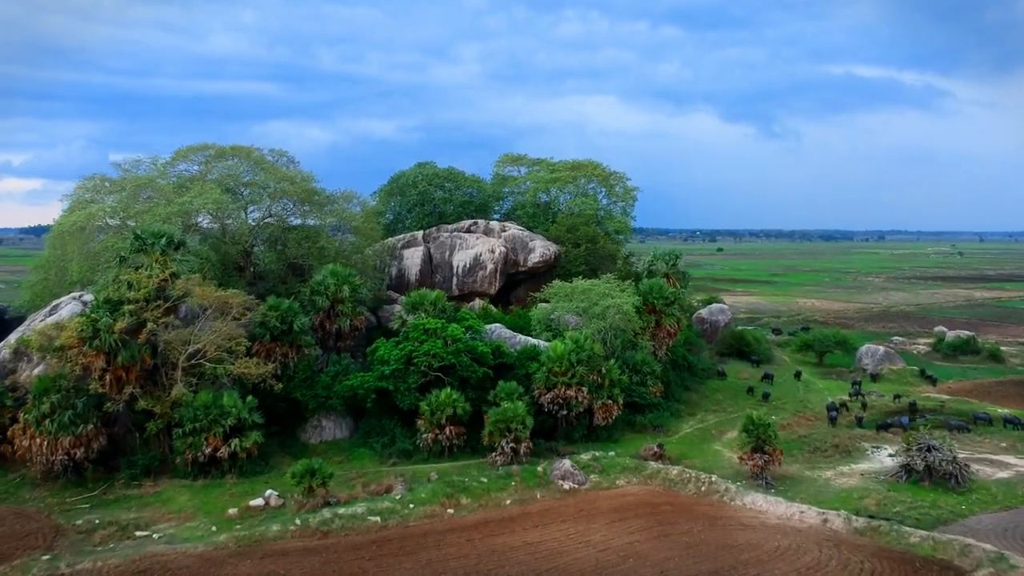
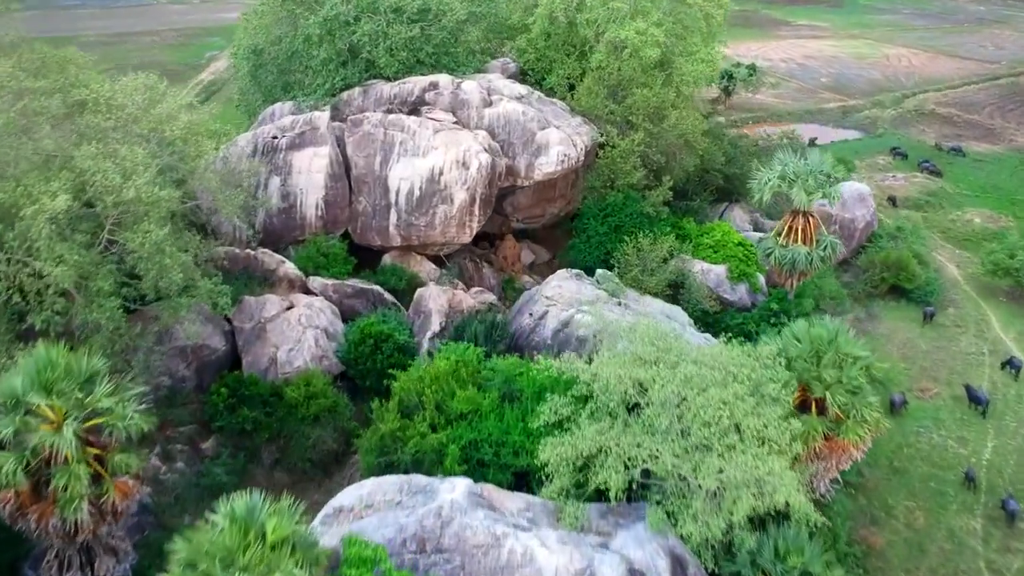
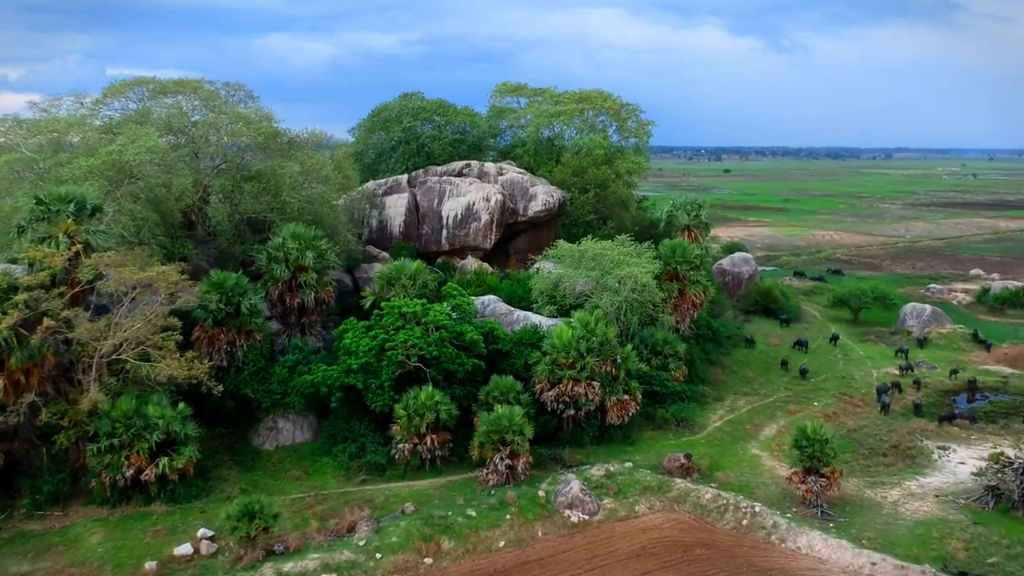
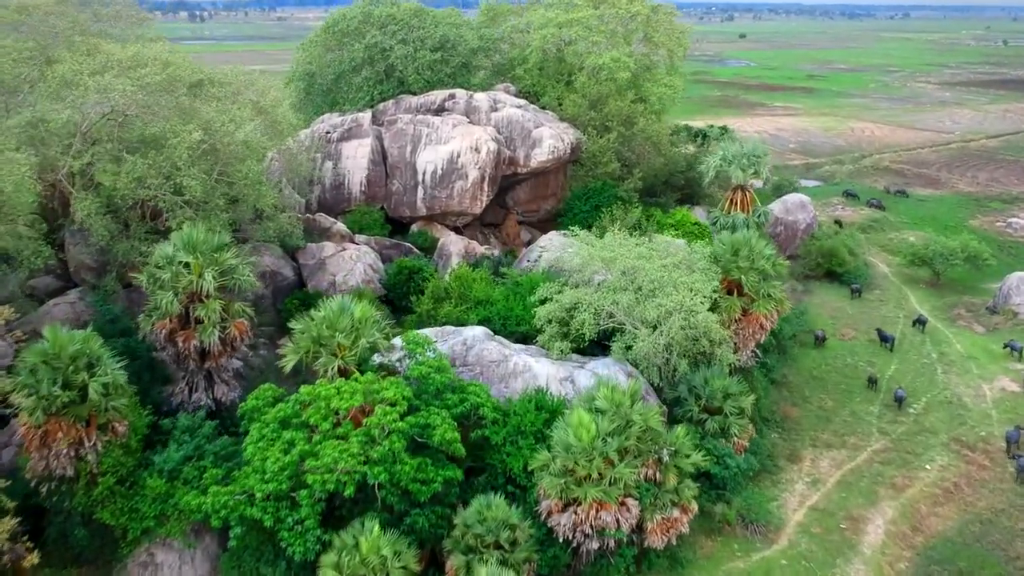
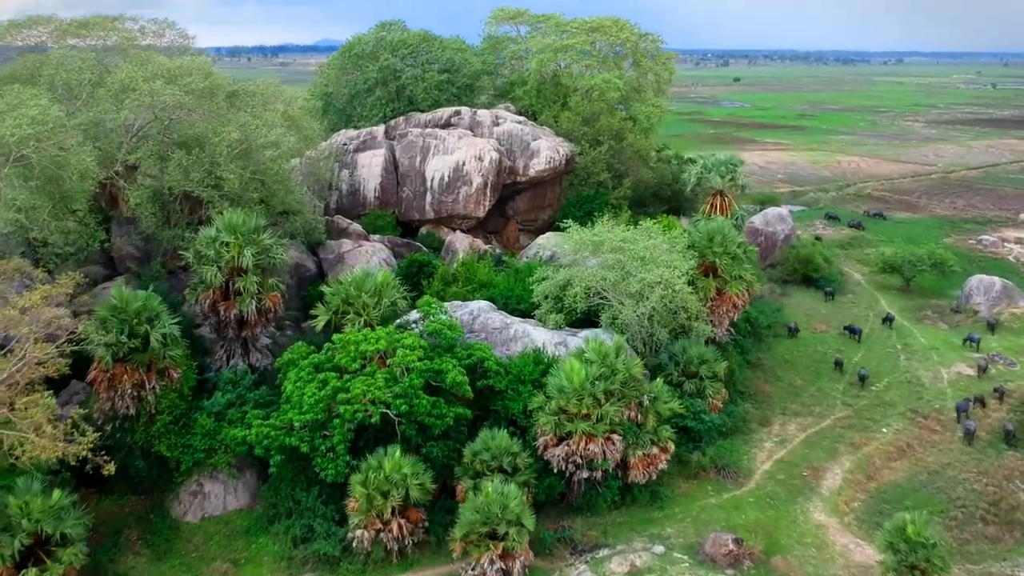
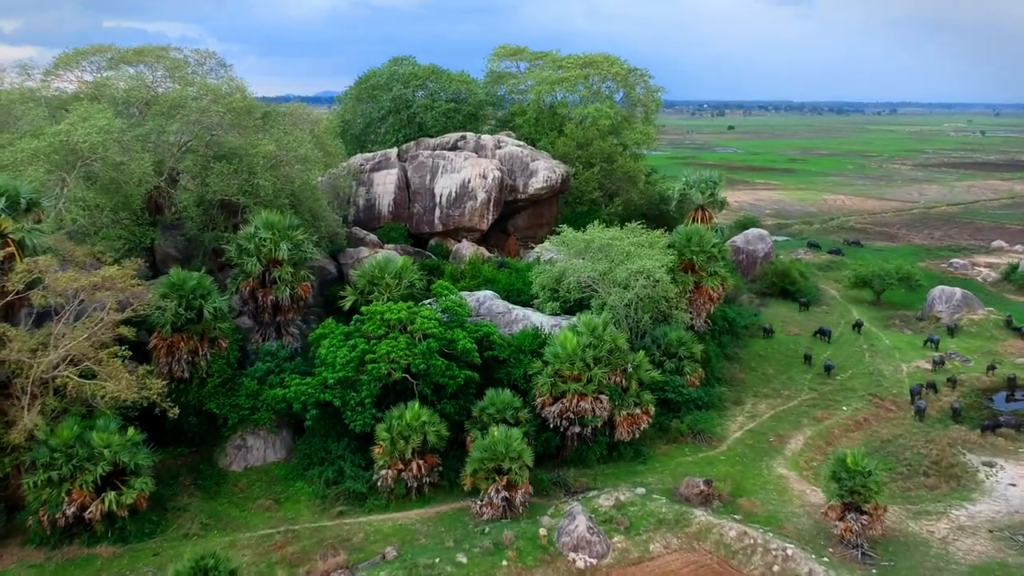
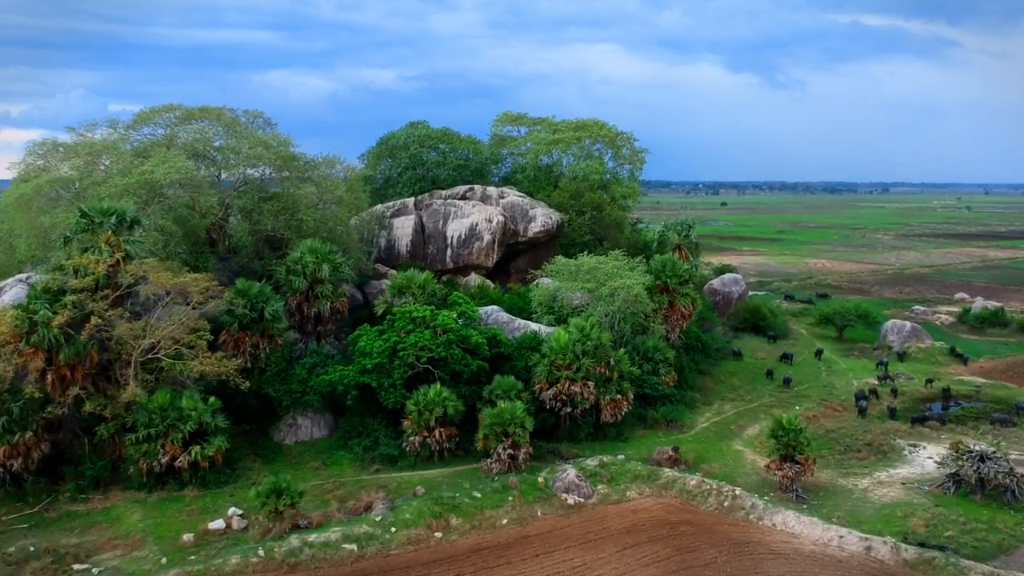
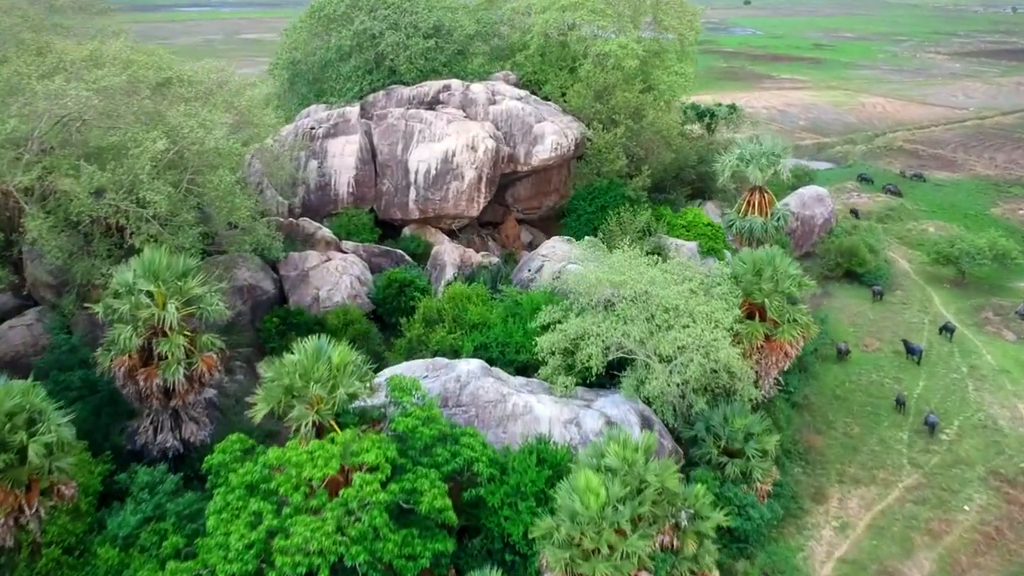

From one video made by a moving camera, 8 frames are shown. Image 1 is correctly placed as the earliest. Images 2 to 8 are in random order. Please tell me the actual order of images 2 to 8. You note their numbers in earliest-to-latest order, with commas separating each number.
7, 3, 6, 5, 4, 8, 2
